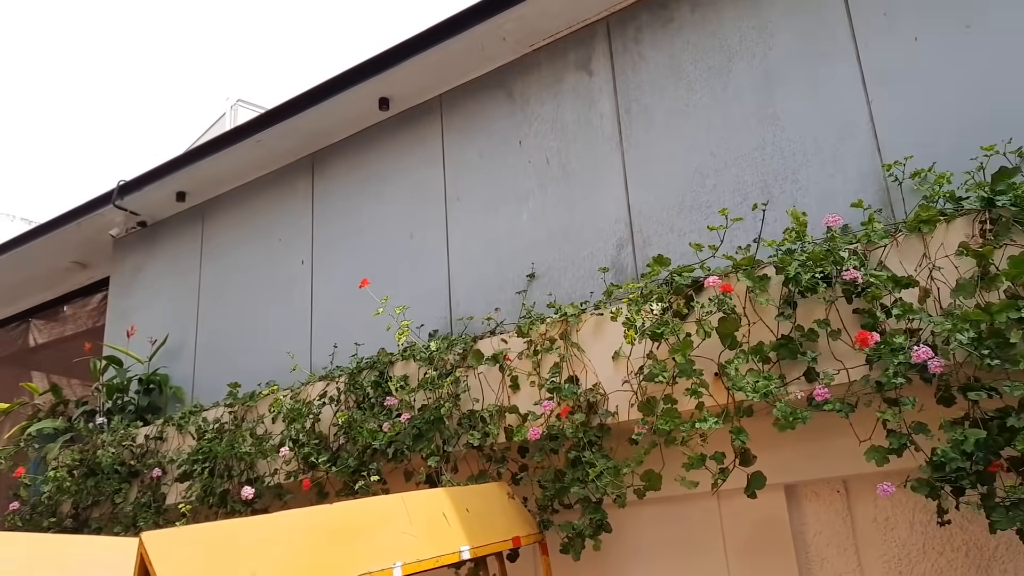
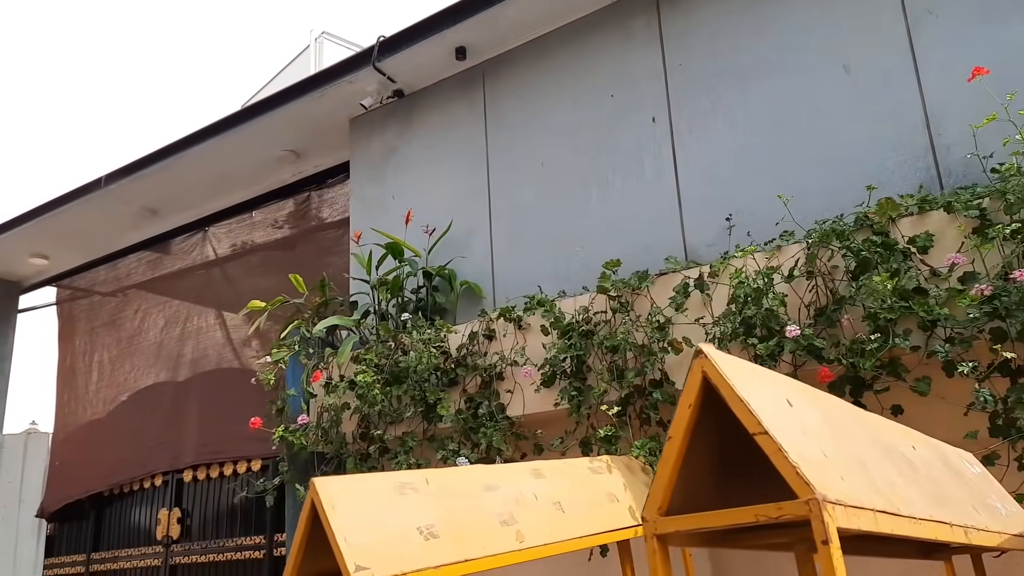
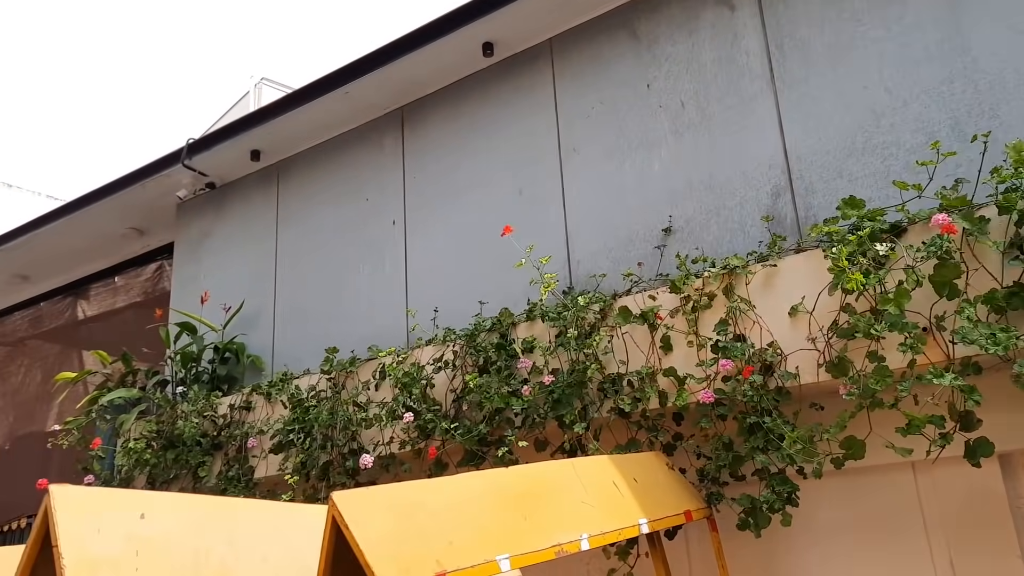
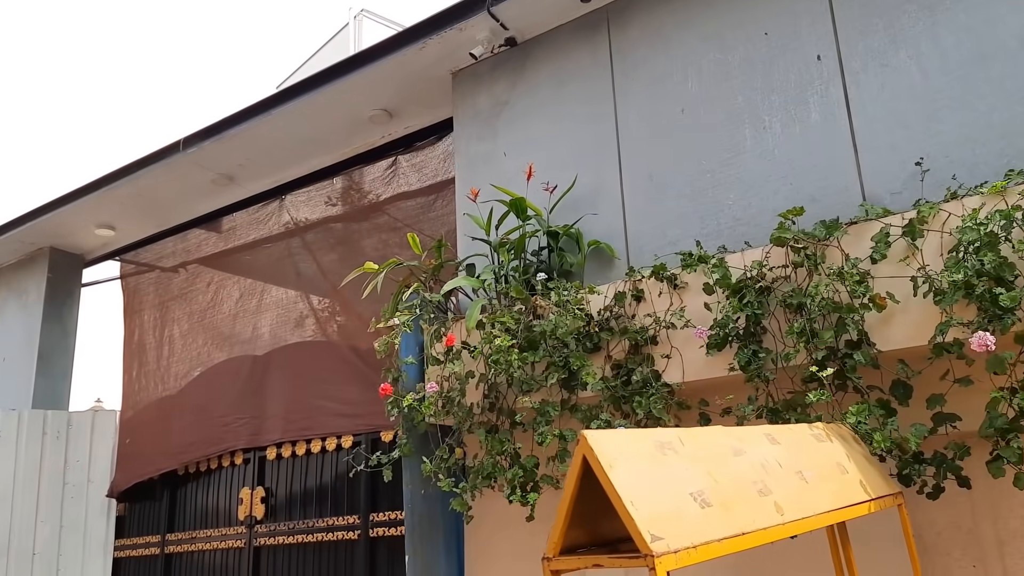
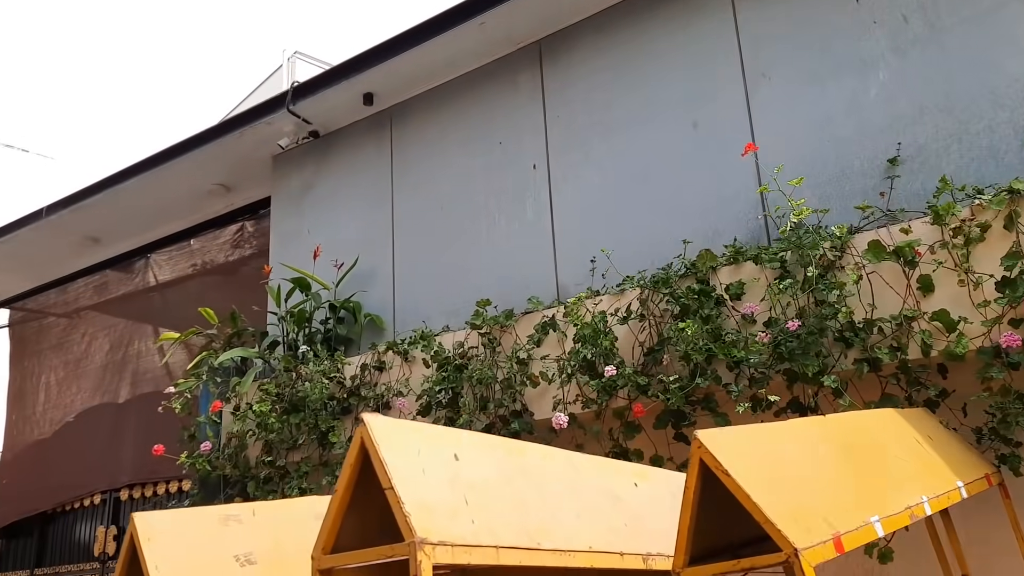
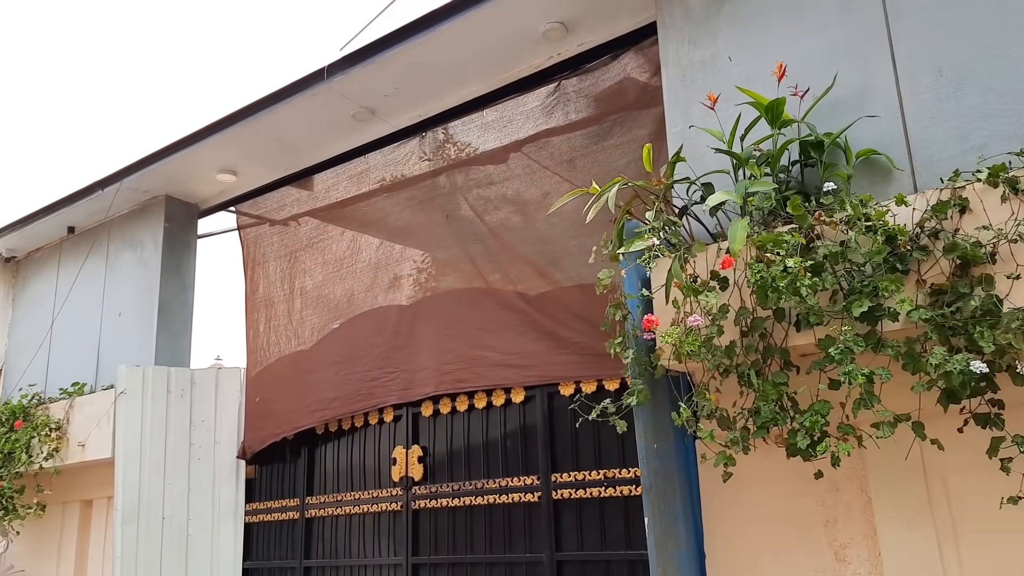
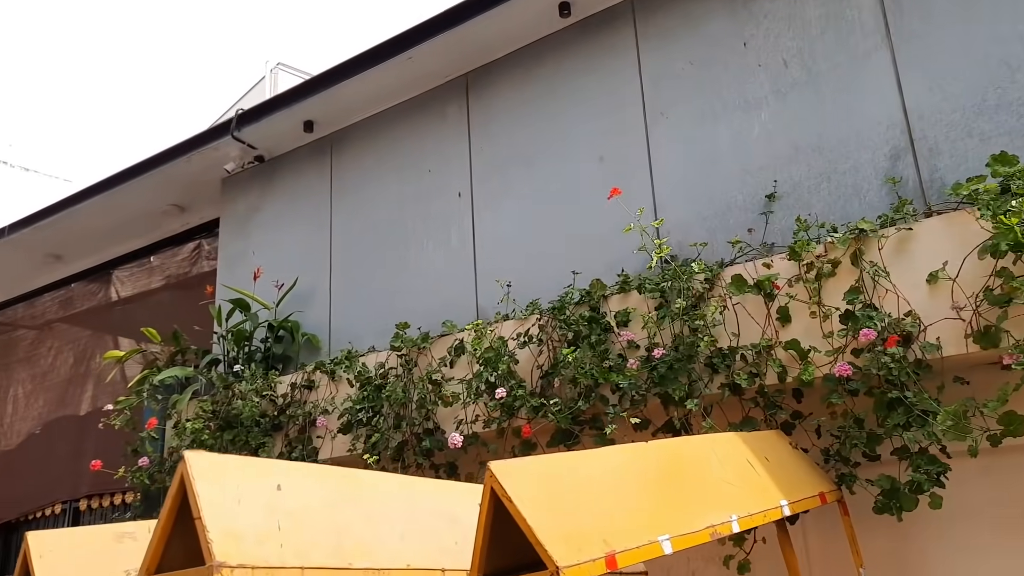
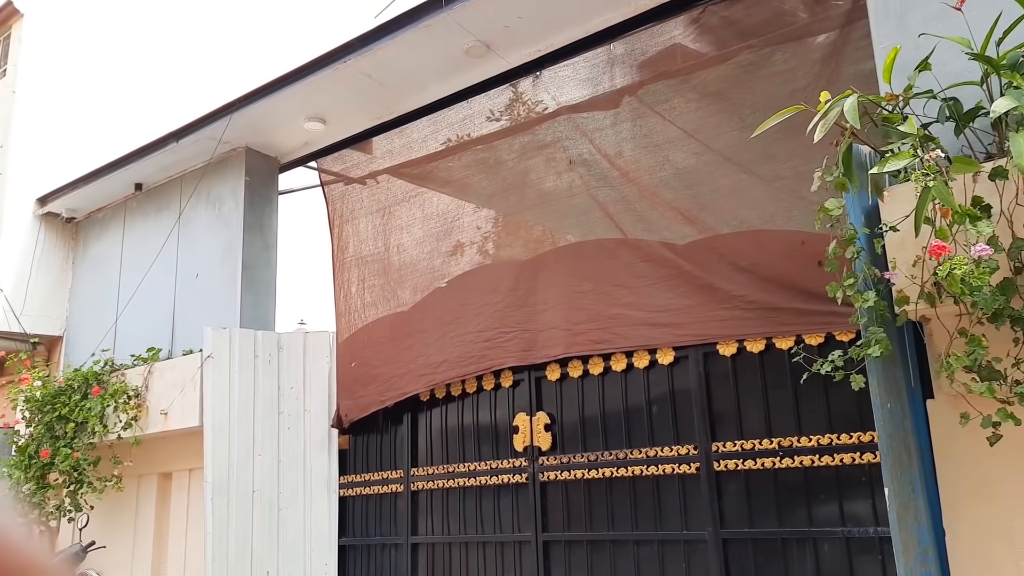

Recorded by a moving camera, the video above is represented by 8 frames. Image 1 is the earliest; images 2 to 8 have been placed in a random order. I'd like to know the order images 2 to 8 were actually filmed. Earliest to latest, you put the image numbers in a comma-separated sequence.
3, 7, 5, 2, 4, 6, 8
